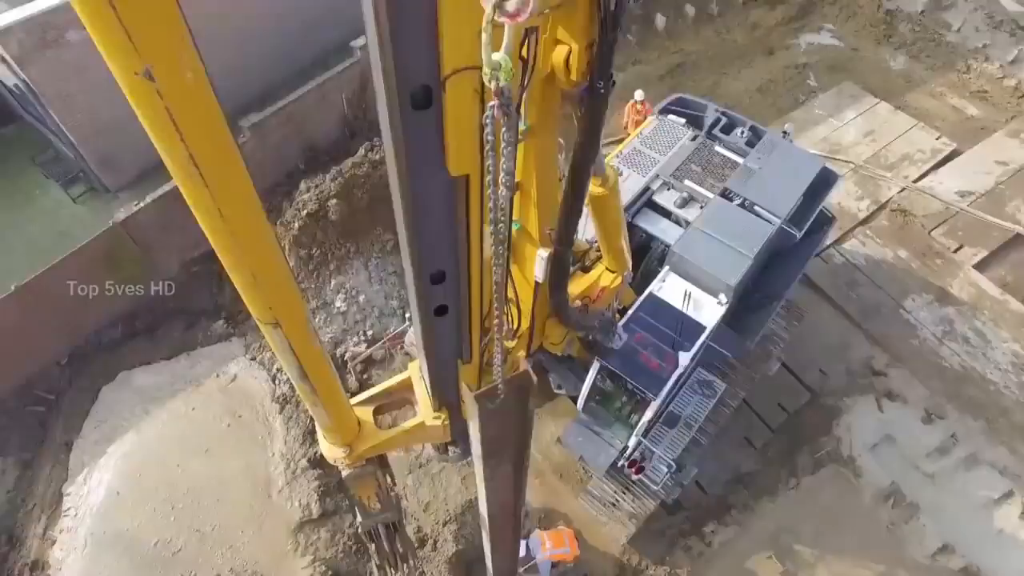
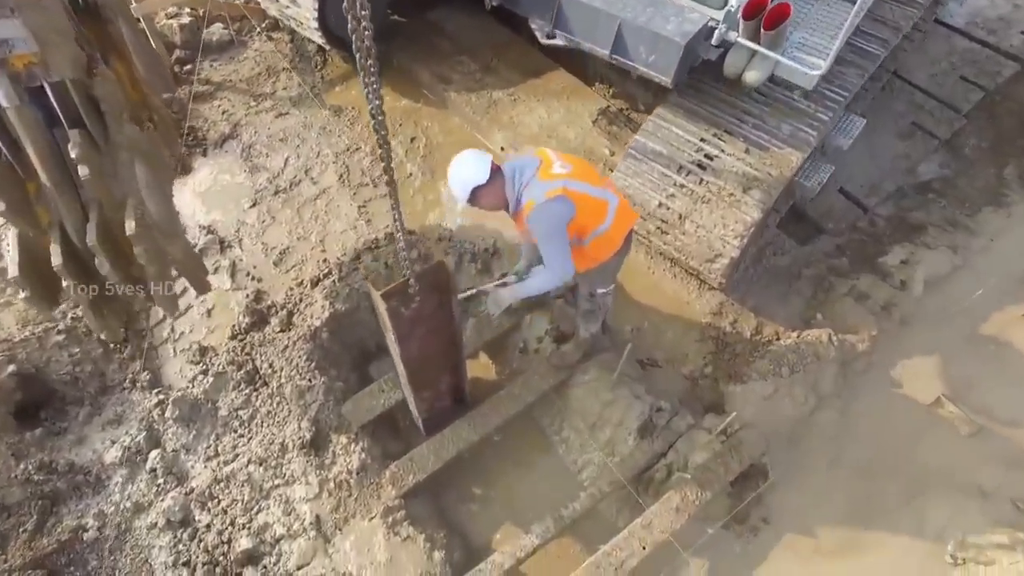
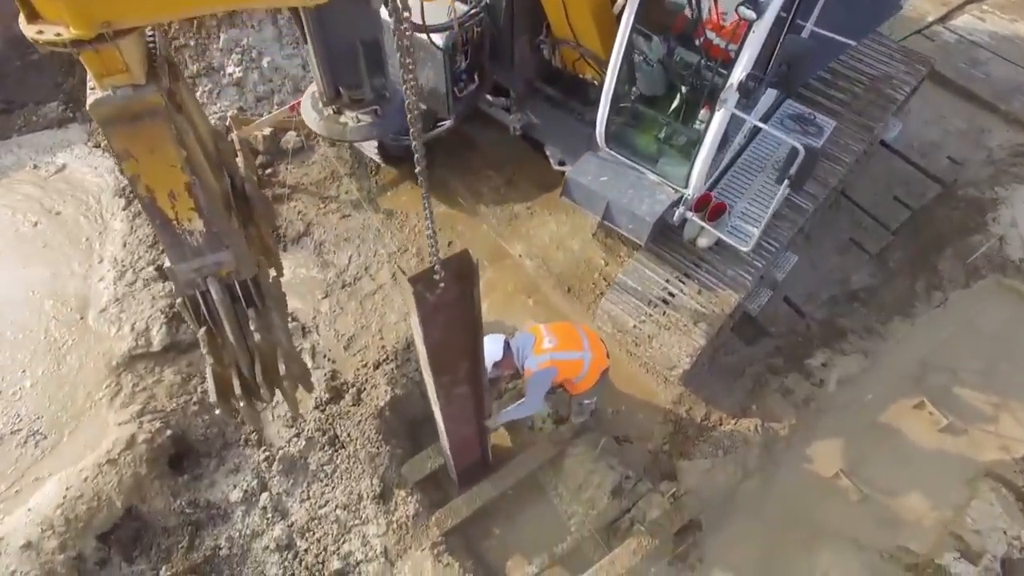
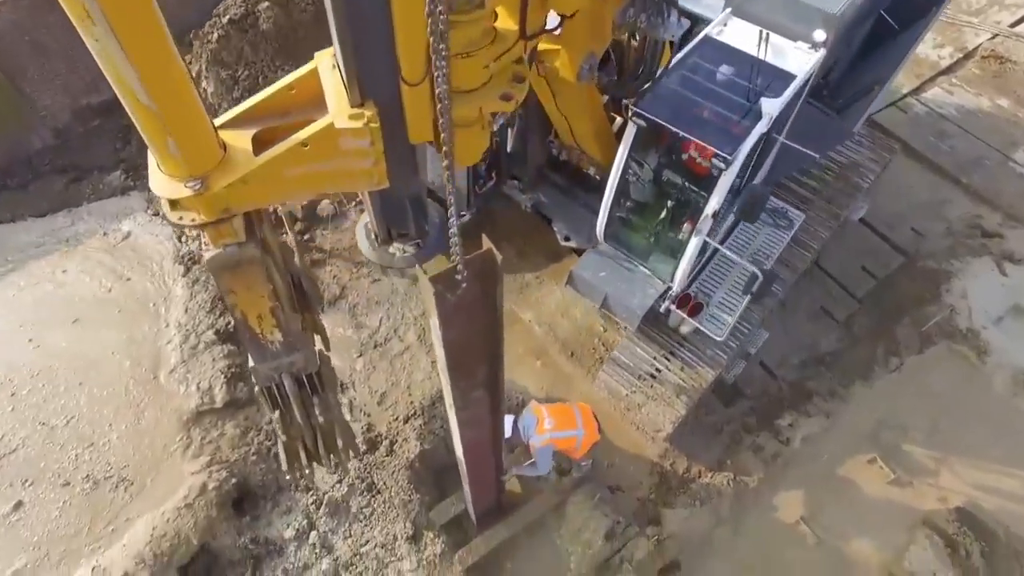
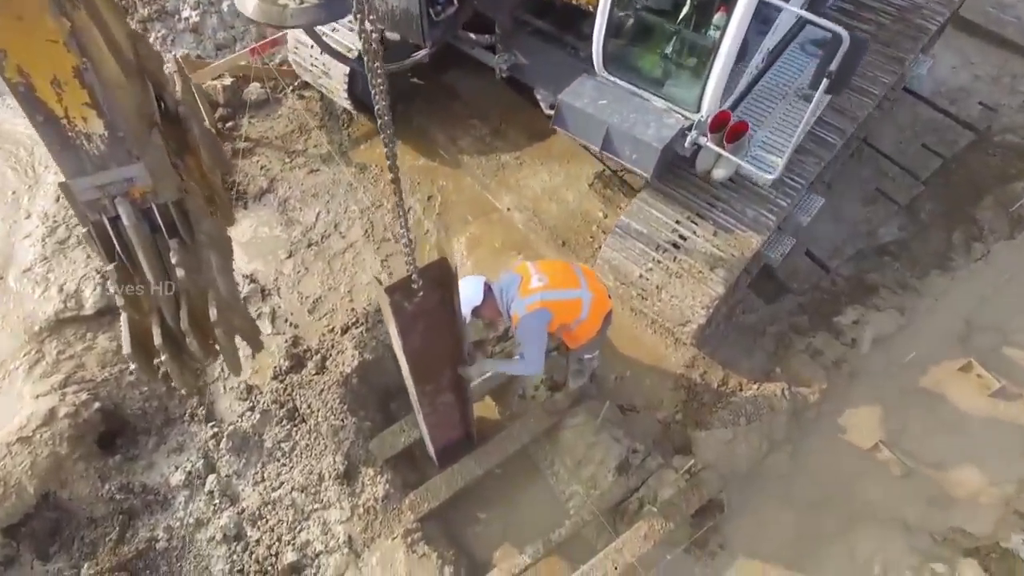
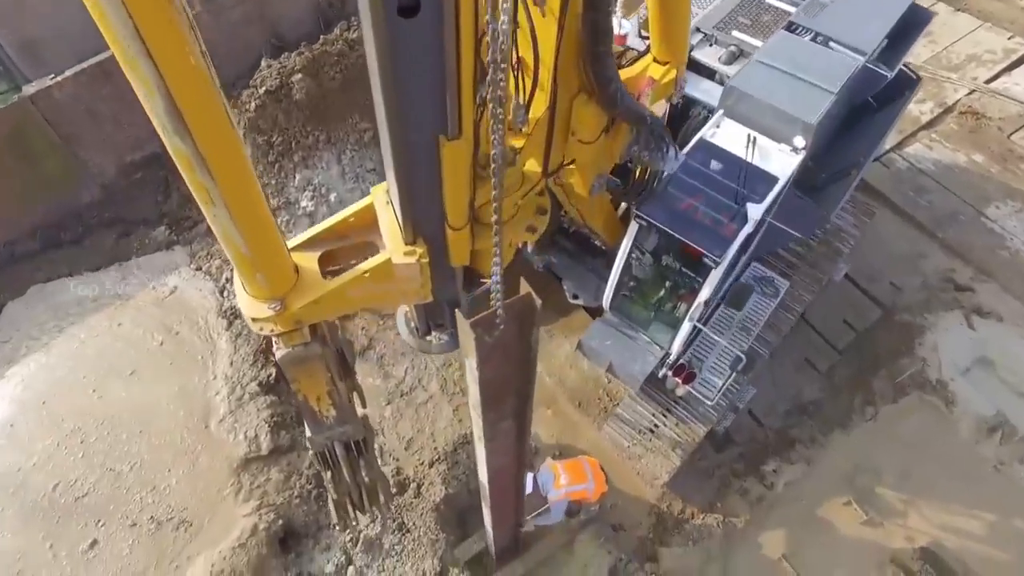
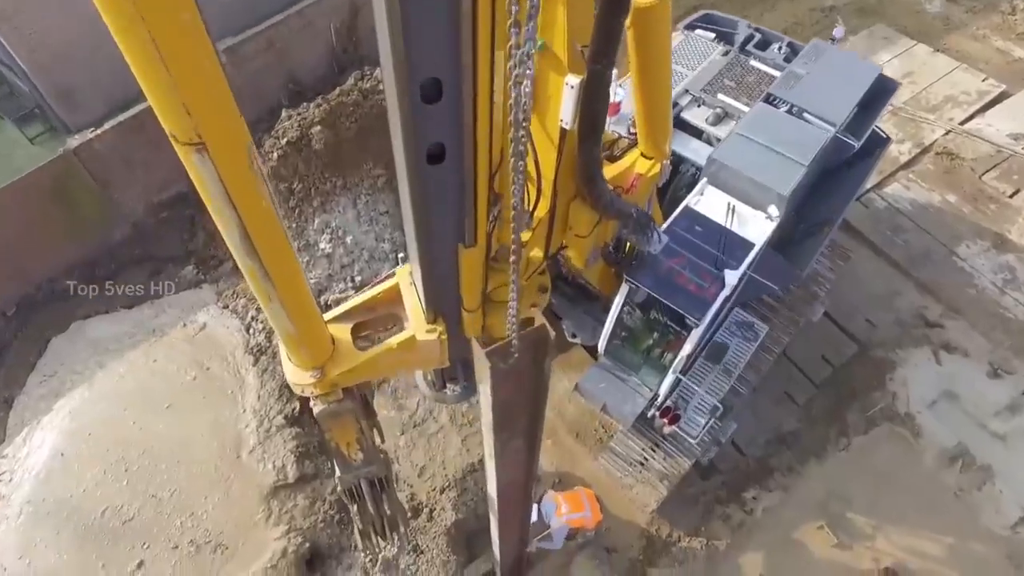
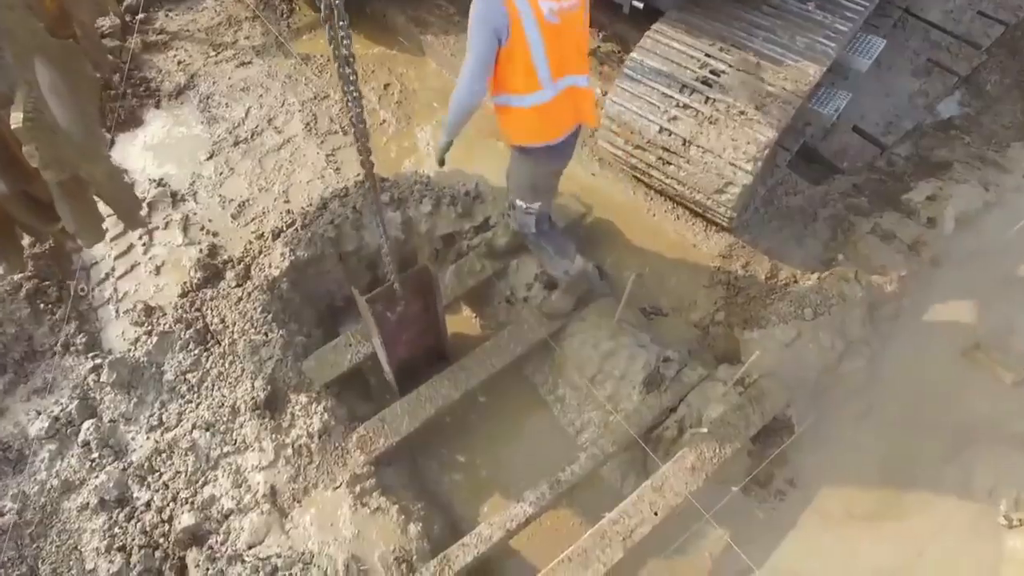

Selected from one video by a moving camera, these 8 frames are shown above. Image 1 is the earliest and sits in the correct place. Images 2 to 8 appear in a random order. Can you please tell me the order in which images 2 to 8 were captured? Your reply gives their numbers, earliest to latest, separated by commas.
7, 6, 4, 3, 5, 2, 8
